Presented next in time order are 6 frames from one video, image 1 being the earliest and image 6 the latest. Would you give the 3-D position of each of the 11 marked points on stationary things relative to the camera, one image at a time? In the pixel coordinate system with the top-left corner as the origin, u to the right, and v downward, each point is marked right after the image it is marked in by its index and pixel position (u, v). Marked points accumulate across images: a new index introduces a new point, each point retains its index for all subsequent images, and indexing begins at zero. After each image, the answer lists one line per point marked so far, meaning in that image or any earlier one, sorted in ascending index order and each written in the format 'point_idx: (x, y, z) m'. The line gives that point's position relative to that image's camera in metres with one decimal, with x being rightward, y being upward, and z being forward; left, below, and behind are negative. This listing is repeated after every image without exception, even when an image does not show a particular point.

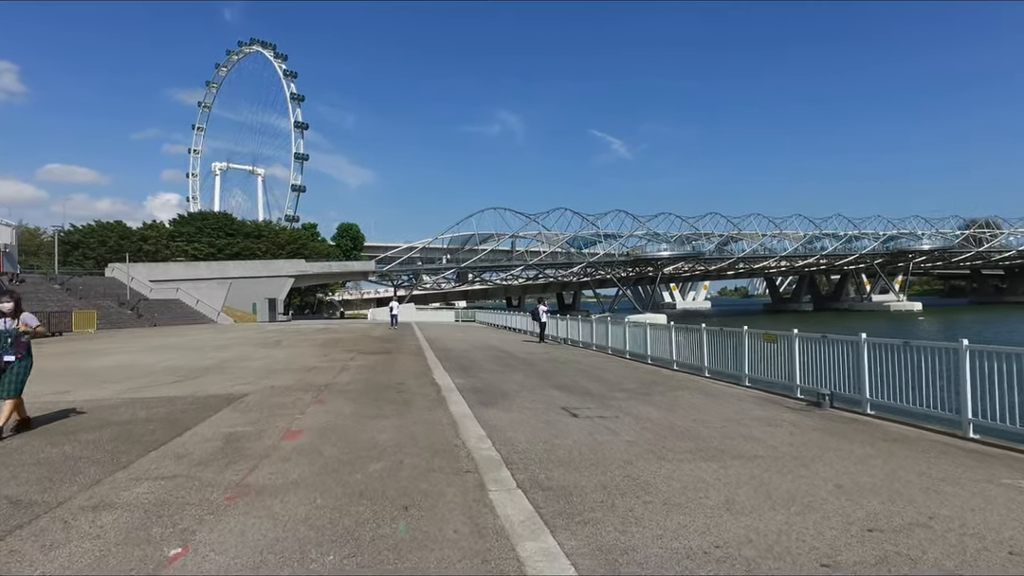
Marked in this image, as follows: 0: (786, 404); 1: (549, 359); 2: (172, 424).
0: (+4.6, -1.9, +10.9) m
1: (+1.1, -2.1, +18.2) m
2: (-4.2, -1.7, +8.1) m
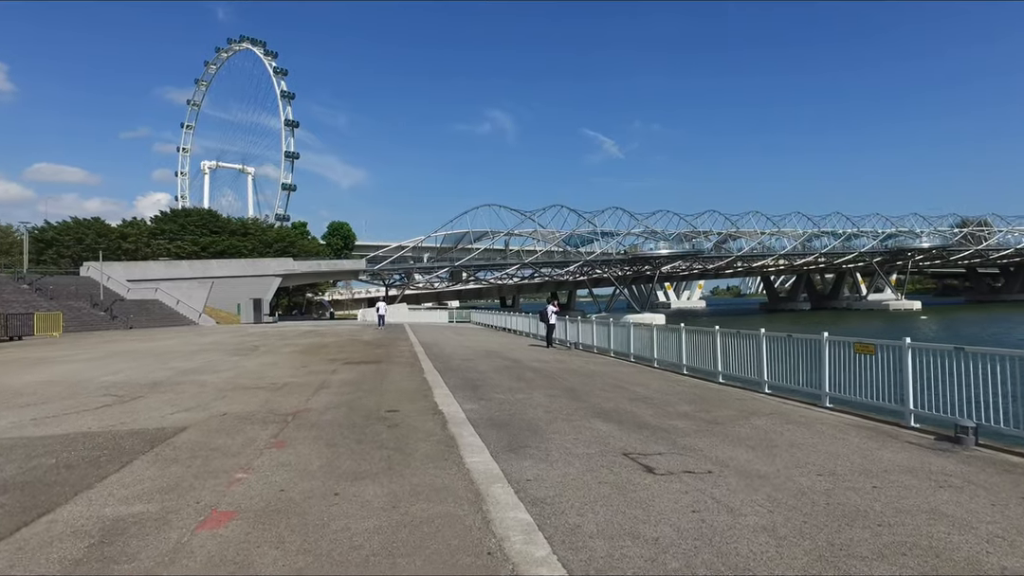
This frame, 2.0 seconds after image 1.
0: (+5.0, -1.9, +8.2) m
1: (+1.4, -2.0, +15.4) m
2: (-3.8, -1.7, +5.2) m
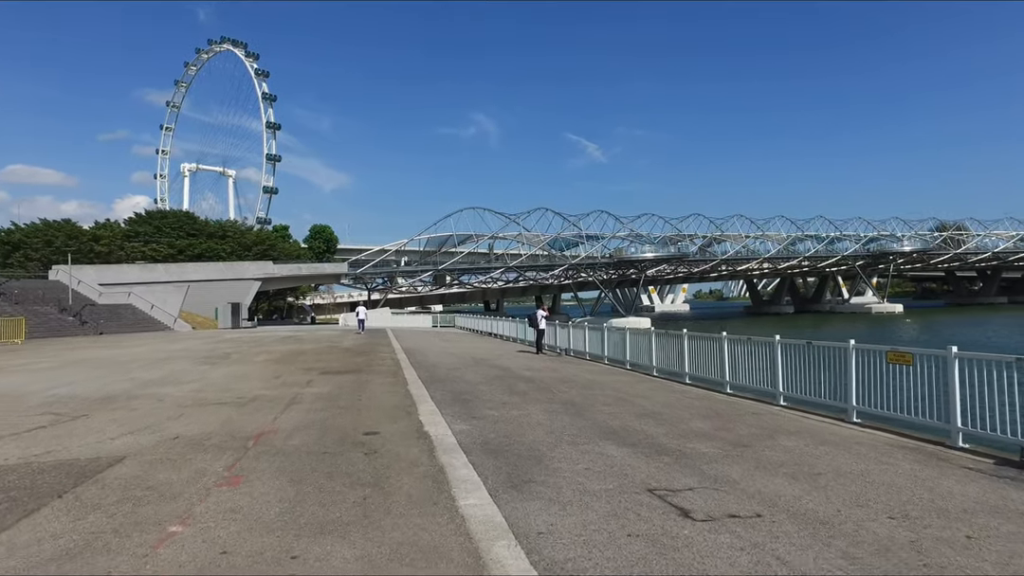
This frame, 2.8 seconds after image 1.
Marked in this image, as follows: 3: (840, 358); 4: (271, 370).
0: (+5.0, -1.9, +7.1) m
1: (+1.2, -2.1, +14.2) m
2: (-3.8, -1.7, +3.9) m
3: (+5.4, -1.1, +10.7) m
4: (-6.2, -2.1, +16.6) m
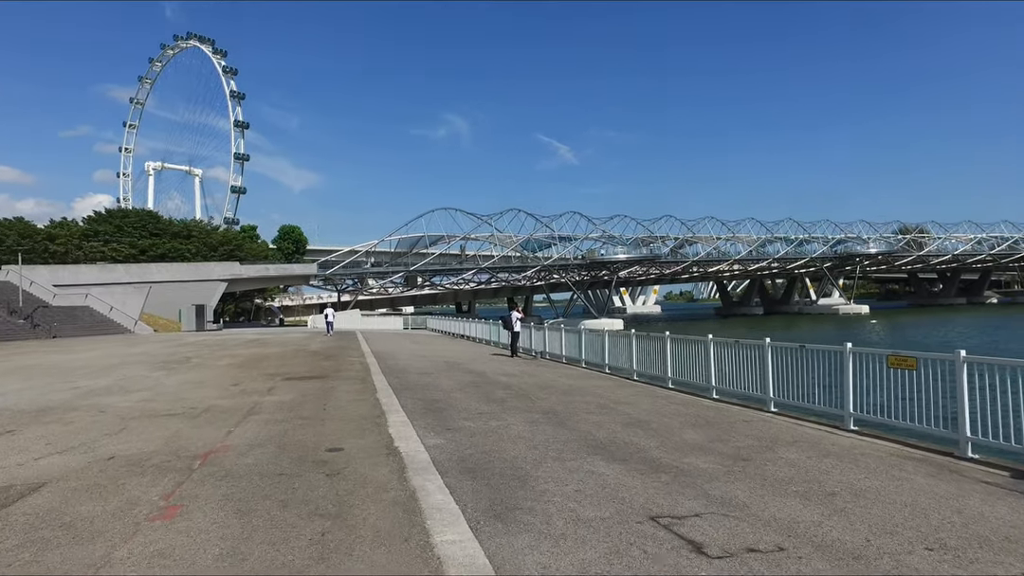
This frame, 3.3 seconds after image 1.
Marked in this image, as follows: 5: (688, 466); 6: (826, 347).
0: (+4.8, -1.9, +6.6) m
1: (+0.7, -2.1, +13.5) m
2: (-3.8, -1.7, +3.0) m
3: (+5.0, -1.2, +10.2) m
4: (-6.8, -2.1, +15.6) m
5: (+1.8, -1.9, +6.8) m
6: (+4.9, -1.0, +10.3) m
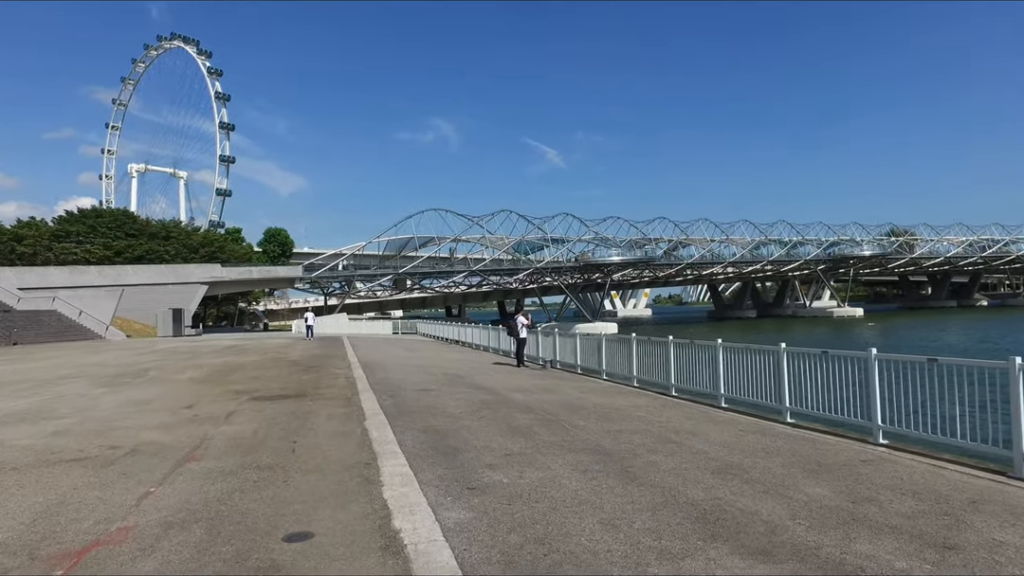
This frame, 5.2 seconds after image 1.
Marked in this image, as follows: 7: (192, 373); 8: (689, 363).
0: (+5.3, -1.8, +4.0) m
1: (+1.1, -2.1, +10.8) m
2: (-3.2, -1.6, +0.3) m
3: (+5.5, -1.1, +7.6) m
4: (-6.4, -2.1, +12.8) m
5: (+2.3, -1.8, +4.1) m
6: (+5.4, -0.9, +7.7) m
7: (-9.1, -2.4, +18.4) m
8: (+3.8, -1.6, +13.9) m
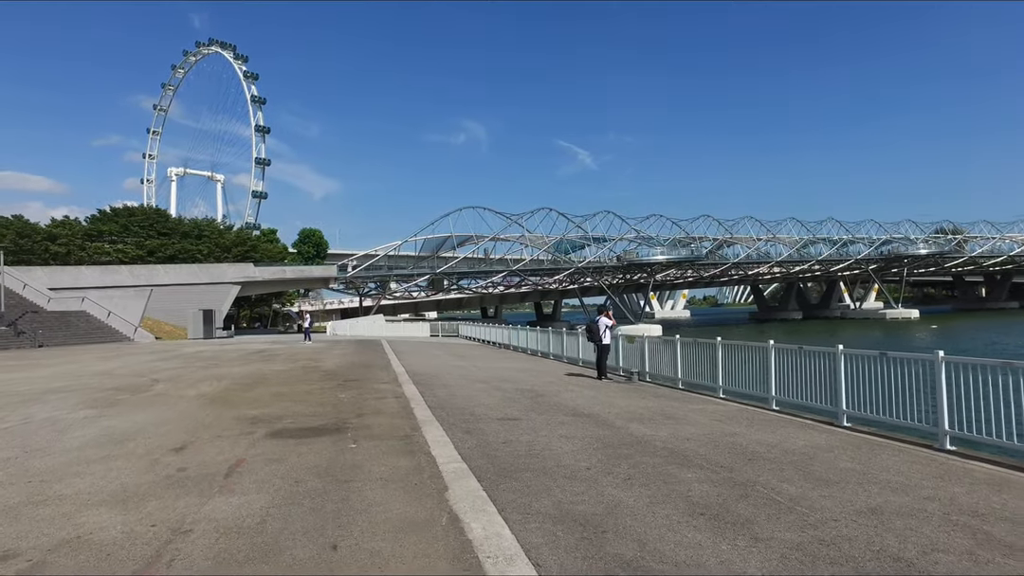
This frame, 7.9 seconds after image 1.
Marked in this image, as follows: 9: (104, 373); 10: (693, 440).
0: (+6.5, -1.7, 0.0) m
1: (+2.7, -1.9, +7.0) m
2: (-2.1, -1.4, -3.3) m
3: (+6.9, -0.9, +3.6) m
4: (-4.7, -2.0, +9.4) m
5: (+3.6, -1.6, +0.2) m
6: (+6.8, -0.7, +3.7) m
7: (-7.1, -2.3, +15.0) m
8: (+5.5, -1.5, +9.9) m
9: (-12.0, -2.5, +18.8) m
10: (+2.3, -1.9, +8.5) m
